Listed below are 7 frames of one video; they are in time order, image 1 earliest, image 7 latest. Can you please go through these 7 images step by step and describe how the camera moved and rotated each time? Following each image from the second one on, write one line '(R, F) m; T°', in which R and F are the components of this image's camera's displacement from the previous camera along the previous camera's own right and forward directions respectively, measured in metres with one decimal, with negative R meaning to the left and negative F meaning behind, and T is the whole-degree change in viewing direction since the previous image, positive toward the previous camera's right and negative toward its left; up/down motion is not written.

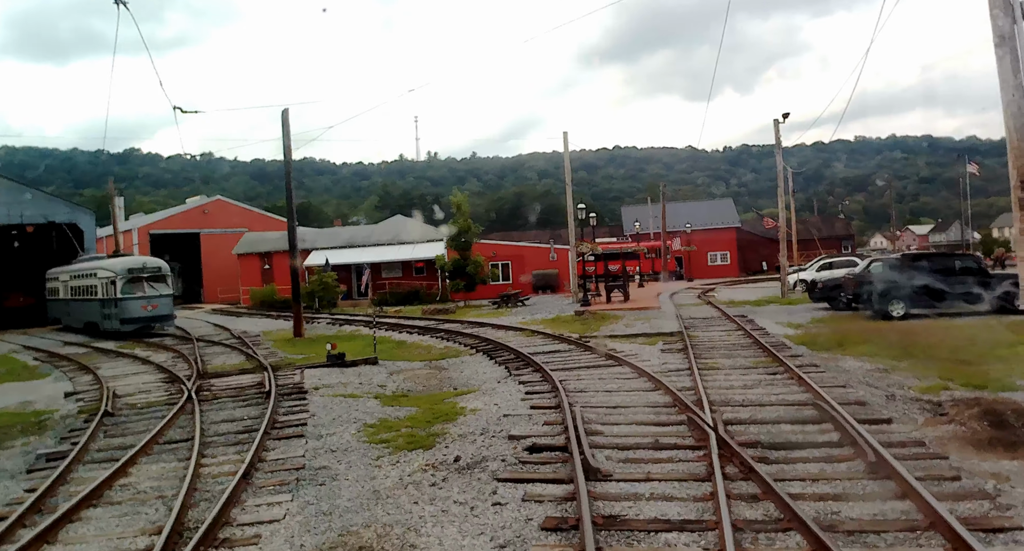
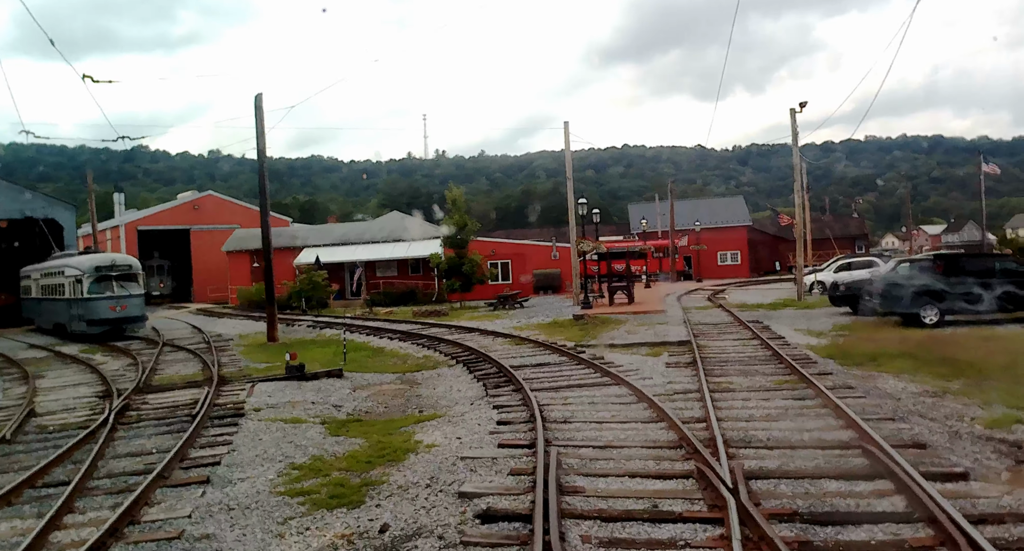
(+0.4, +1.9) m; -1°
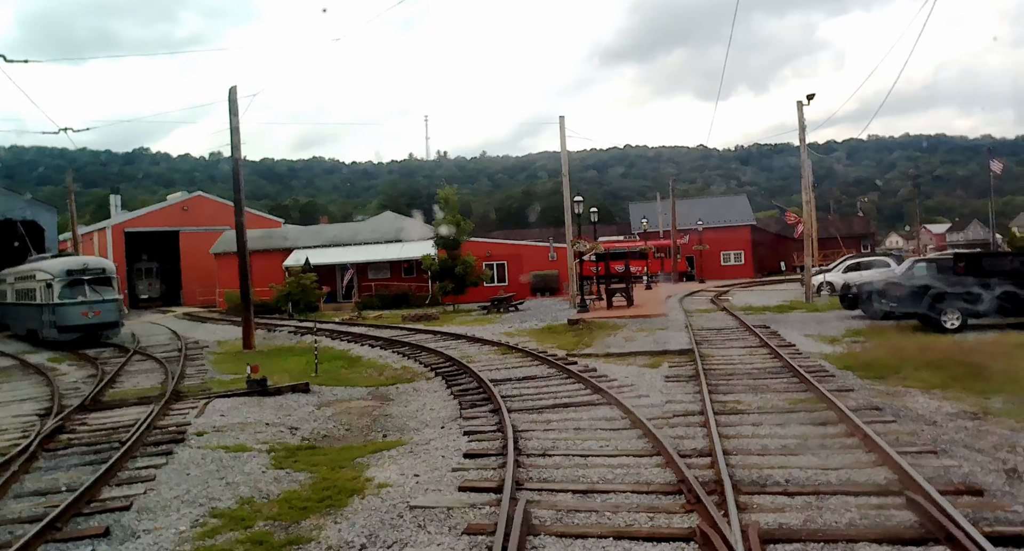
(+0.3, +1.3) m; 0°
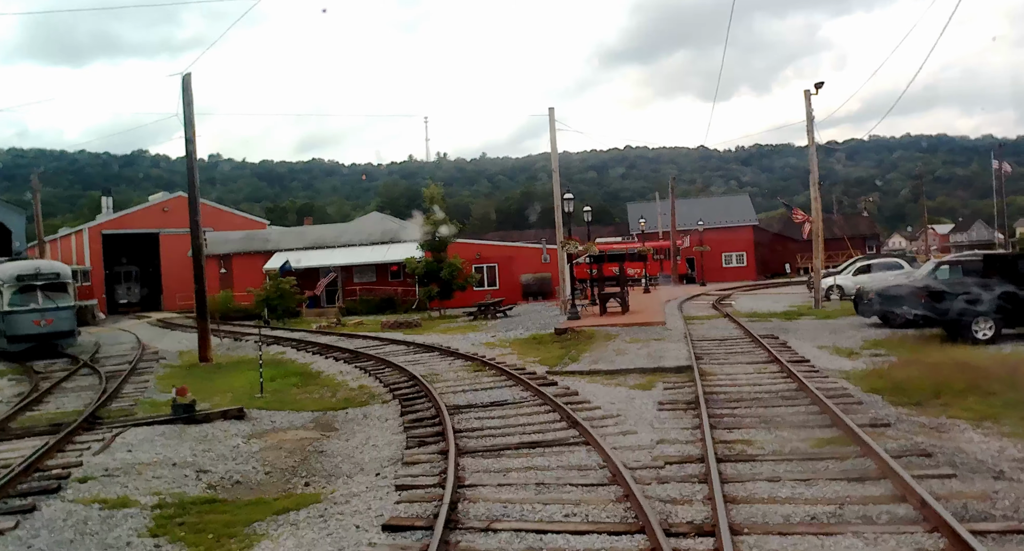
(+0.5, +1.8) m; 0°
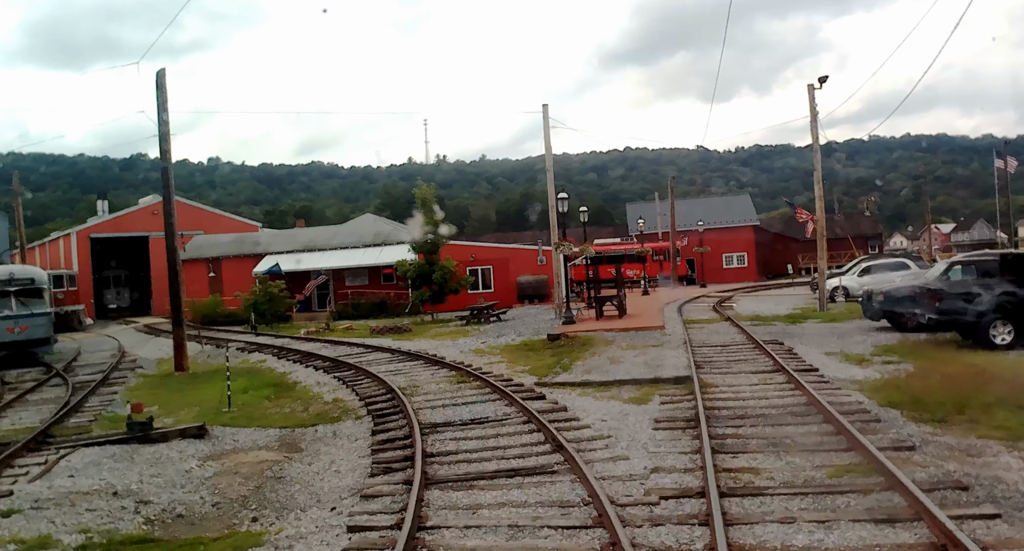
(+0.2, +0.9) m; 0°
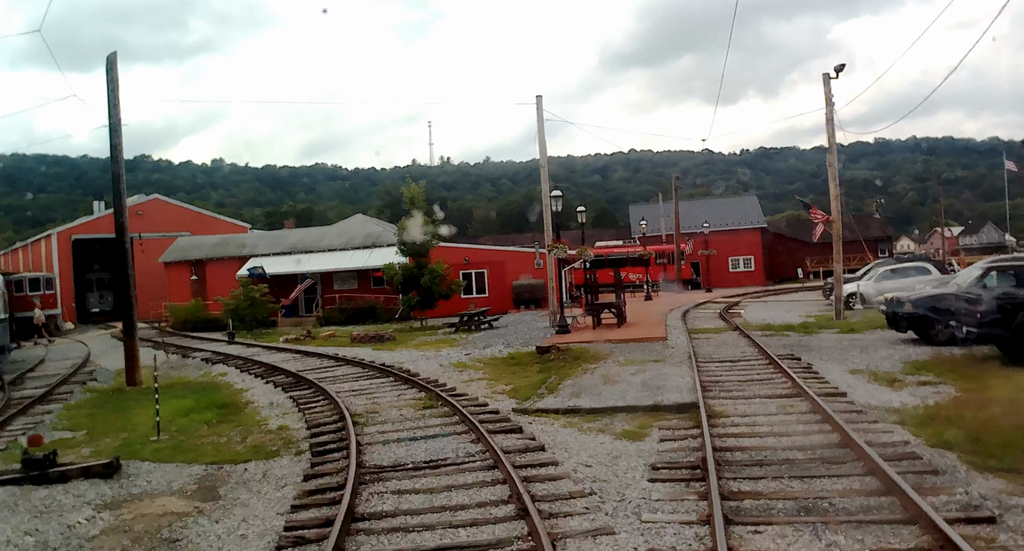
(+0.4, +1.6) m; 0°
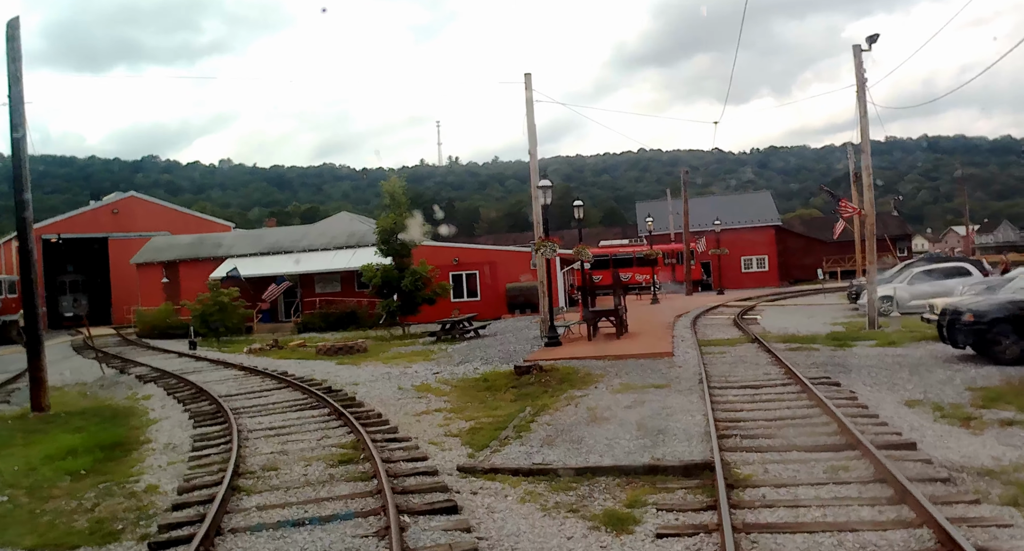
(+0.6, +2.5) m; -1°
